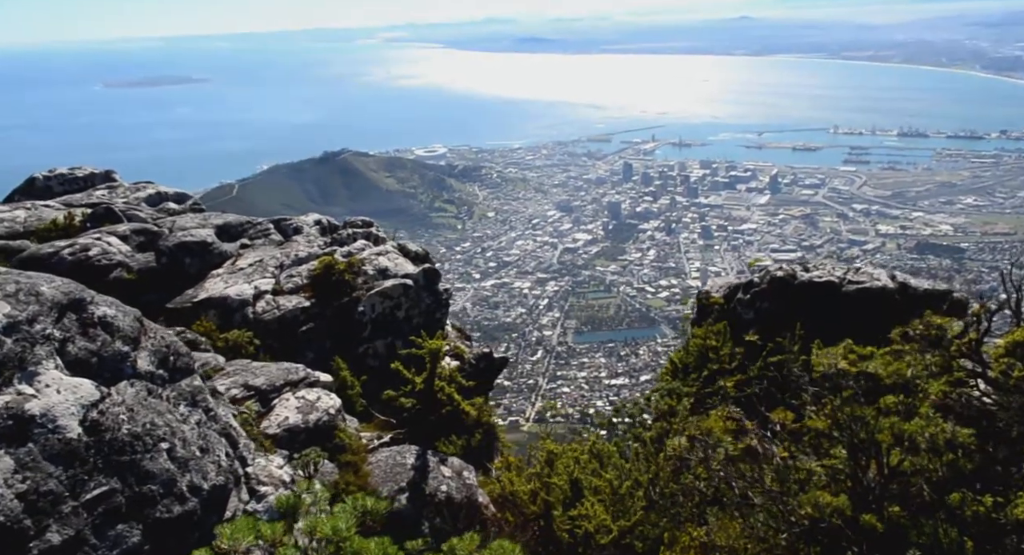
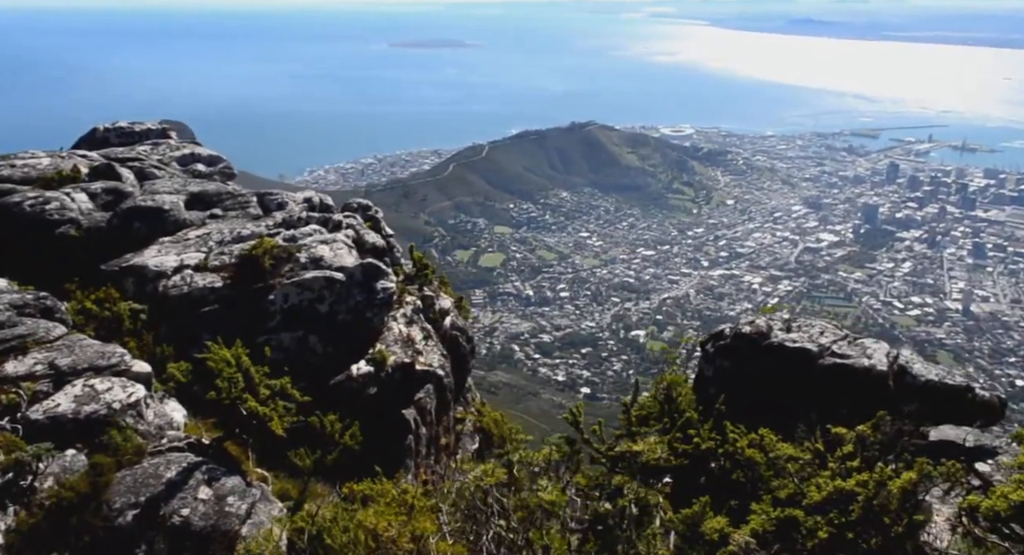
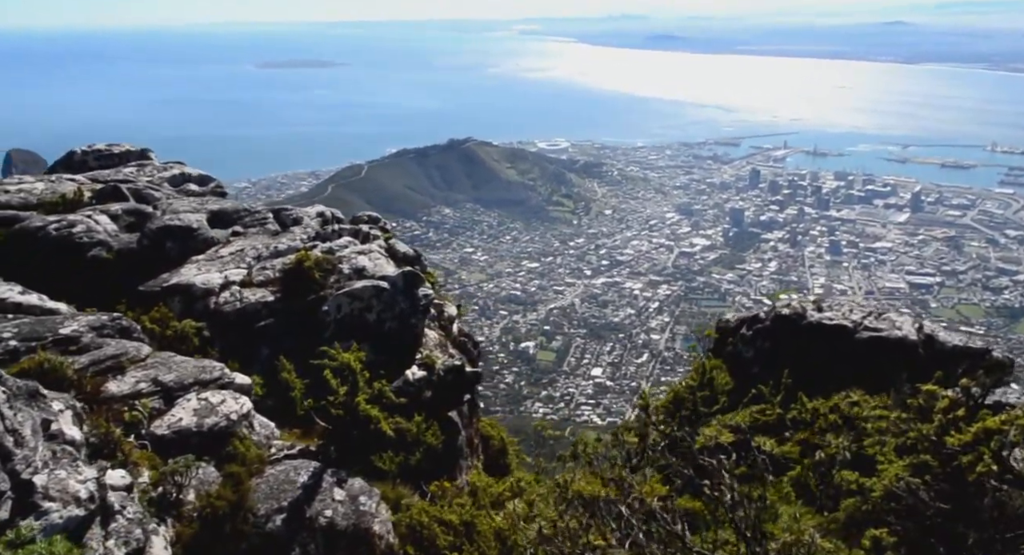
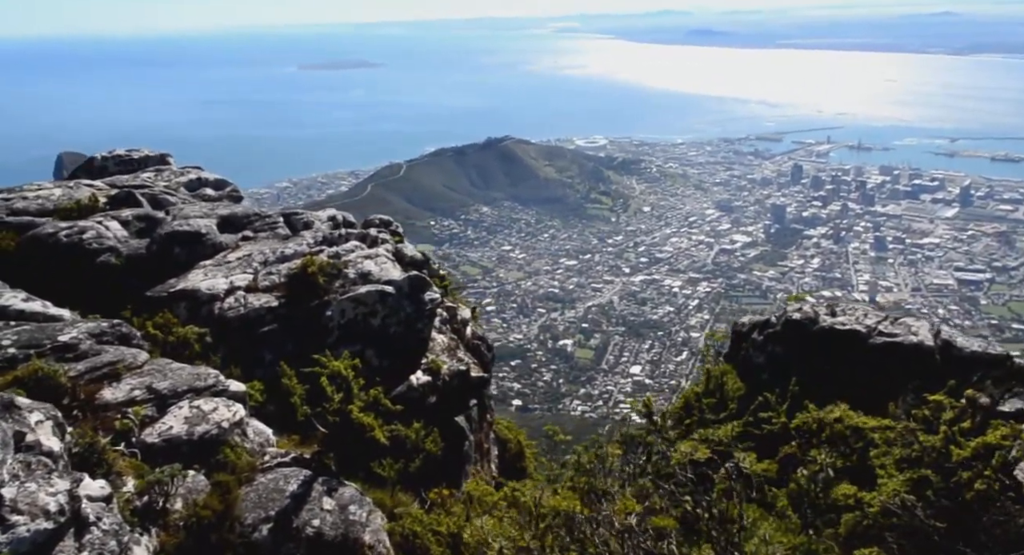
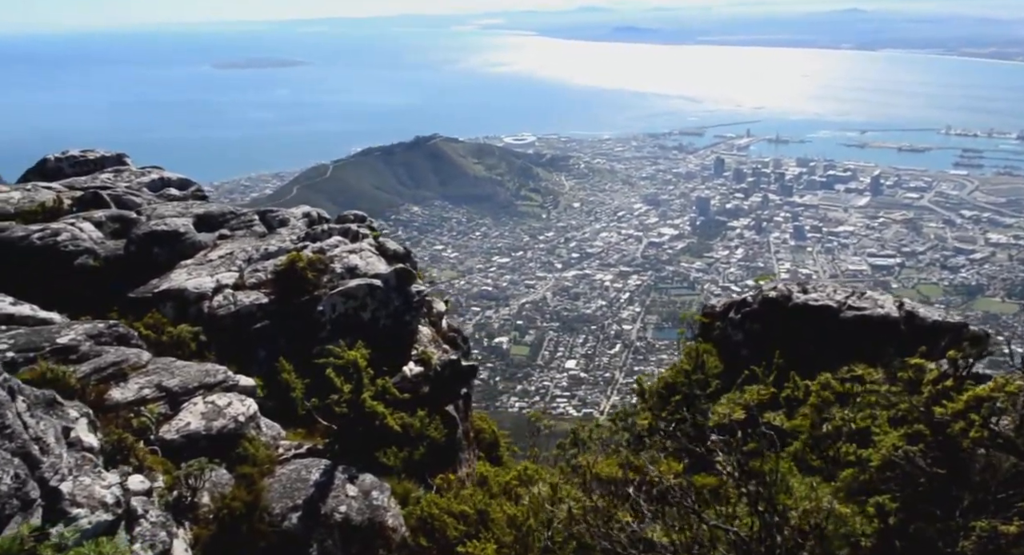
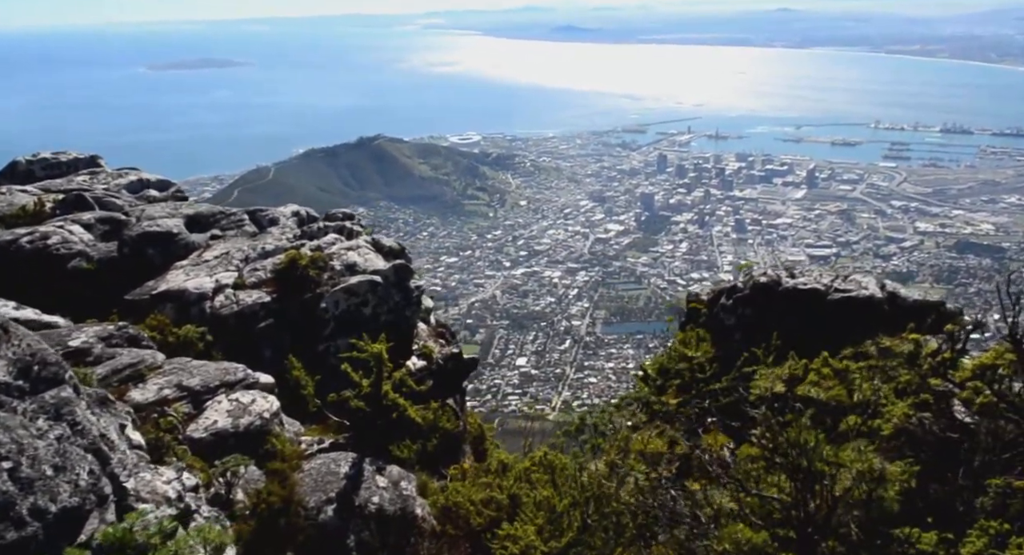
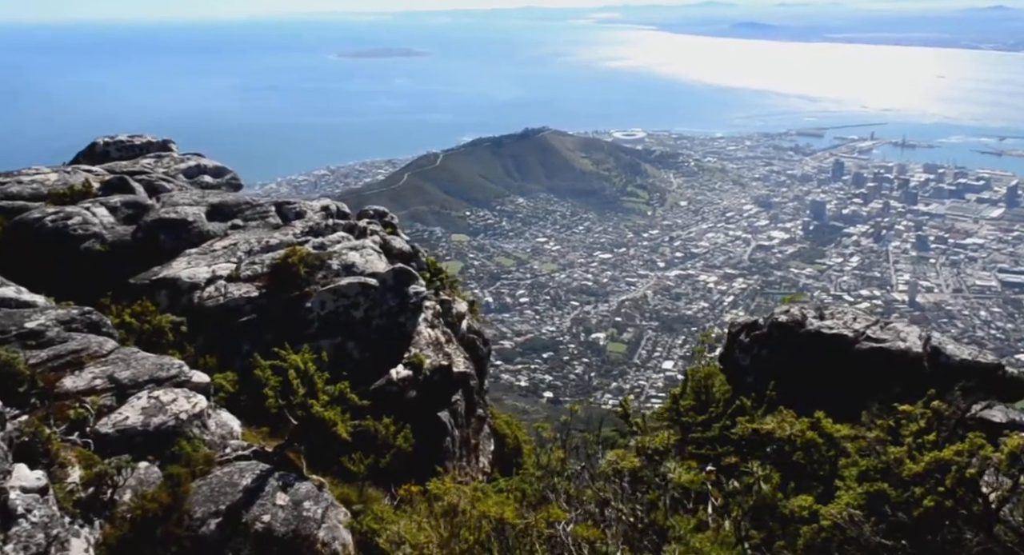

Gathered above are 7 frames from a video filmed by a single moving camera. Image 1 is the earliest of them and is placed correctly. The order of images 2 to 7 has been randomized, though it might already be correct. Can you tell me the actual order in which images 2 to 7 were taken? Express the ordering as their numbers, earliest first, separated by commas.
6, 5, 3, 4, 7, 2
